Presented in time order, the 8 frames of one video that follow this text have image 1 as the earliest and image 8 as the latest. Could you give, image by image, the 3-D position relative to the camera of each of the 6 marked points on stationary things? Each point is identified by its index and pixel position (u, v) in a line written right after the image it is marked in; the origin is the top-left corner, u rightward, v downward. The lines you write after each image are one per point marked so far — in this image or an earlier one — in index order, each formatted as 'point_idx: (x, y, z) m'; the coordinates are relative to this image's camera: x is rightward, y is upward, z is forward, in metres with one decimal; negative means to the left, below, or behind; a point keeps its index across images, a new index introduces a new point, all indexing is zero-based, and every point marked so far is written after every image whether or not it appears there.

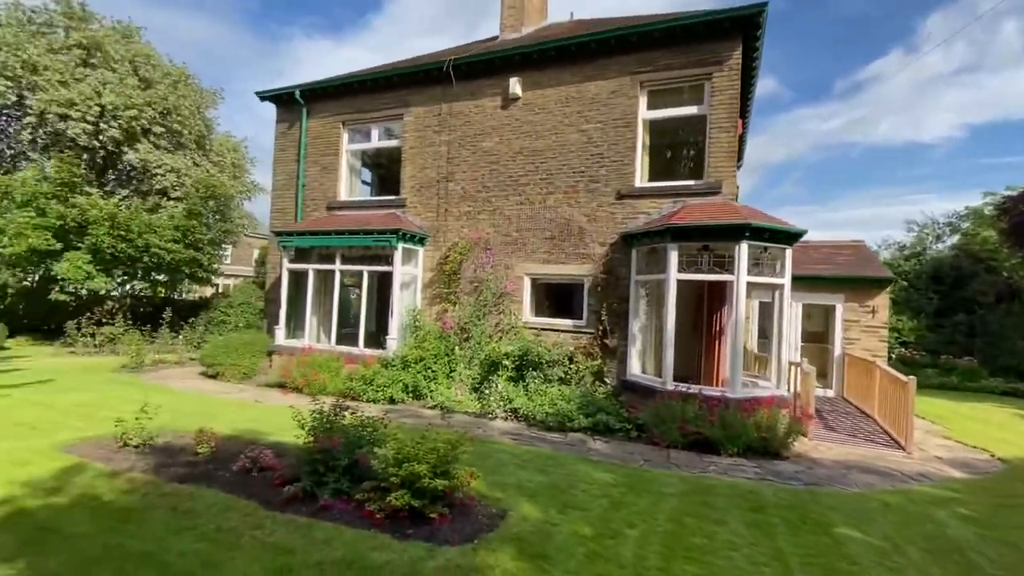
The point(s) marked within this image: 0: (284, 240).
0: (-6.4, +1.4, +13.3) m
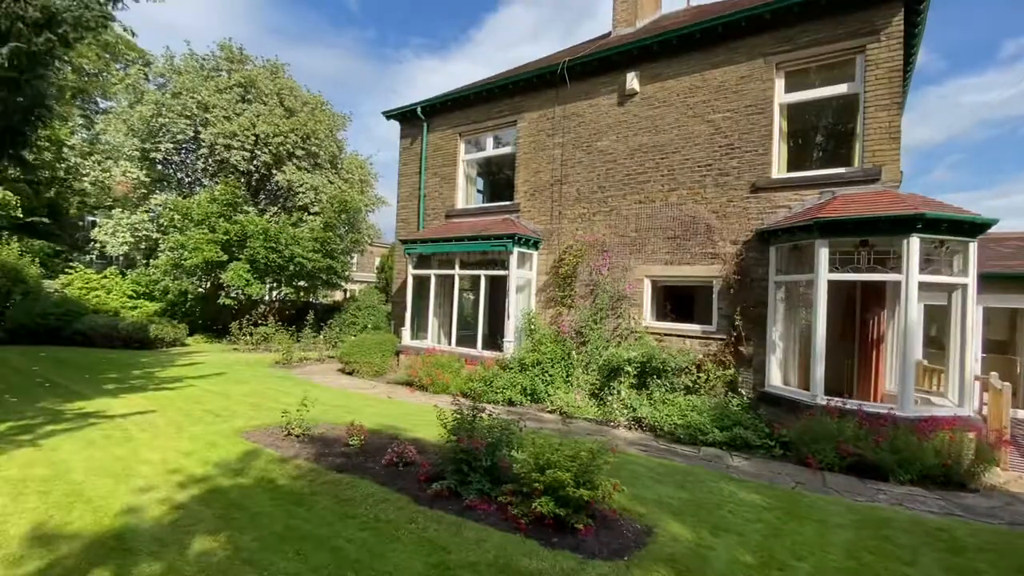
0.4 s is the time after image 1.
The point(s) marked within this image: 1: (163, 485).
0: (-3.1, +1.2, +14.2) m
1: (-3.5, -2.0, +4.8) m
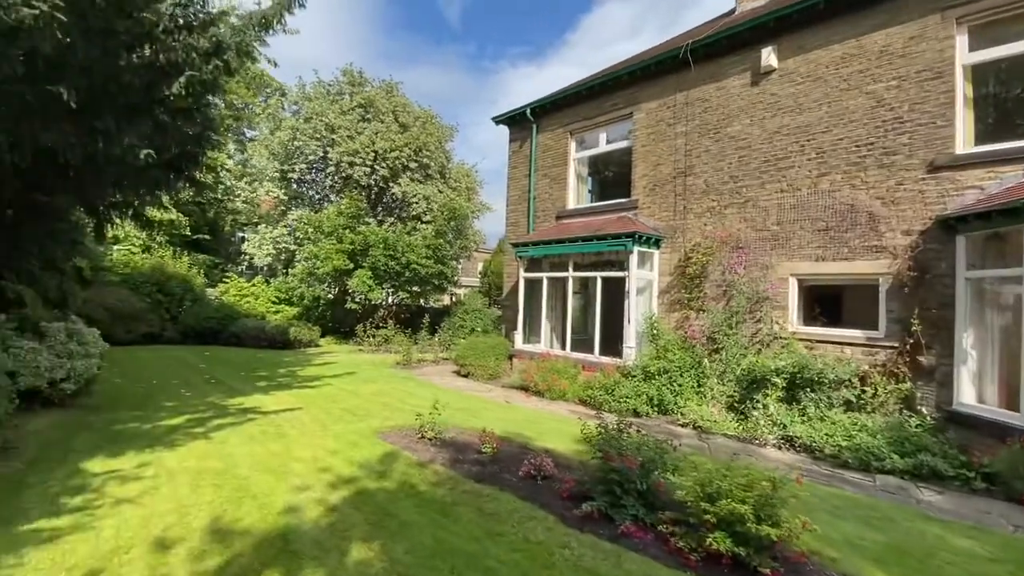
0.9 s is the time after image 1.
0: (+0.2, +1.1, +14.0) m
1: (-2.0, -2.0, +4.9) m
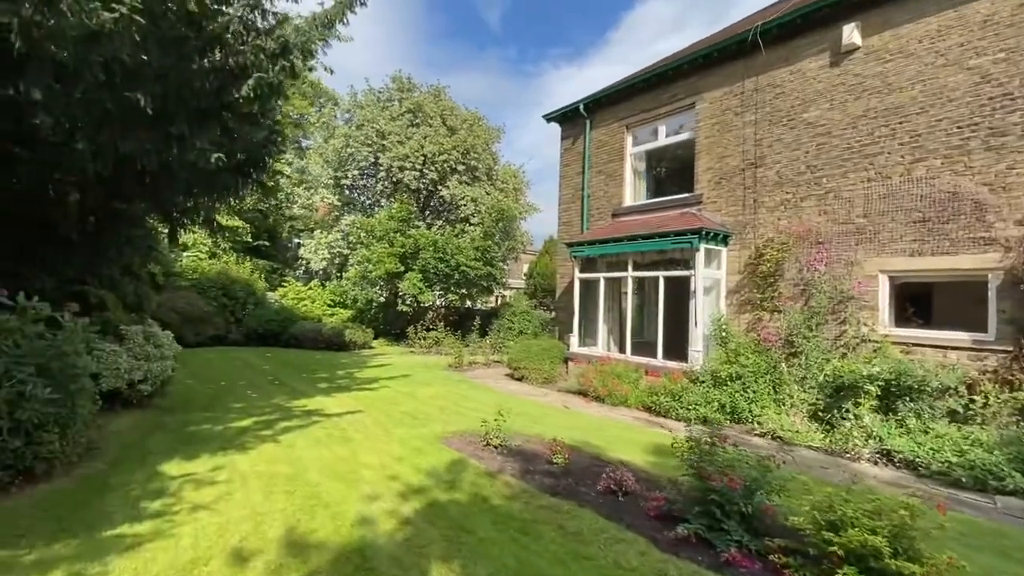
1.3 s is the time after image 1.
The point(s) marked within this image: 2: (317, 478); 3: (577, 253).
0: (+1.8, +1.1, +13.6) m
1: (-1.2, -2.0, +4.7) m
2: (-2.0, -2.0, +5.0) m
3: (+1.8, +1.0, +13.6) m
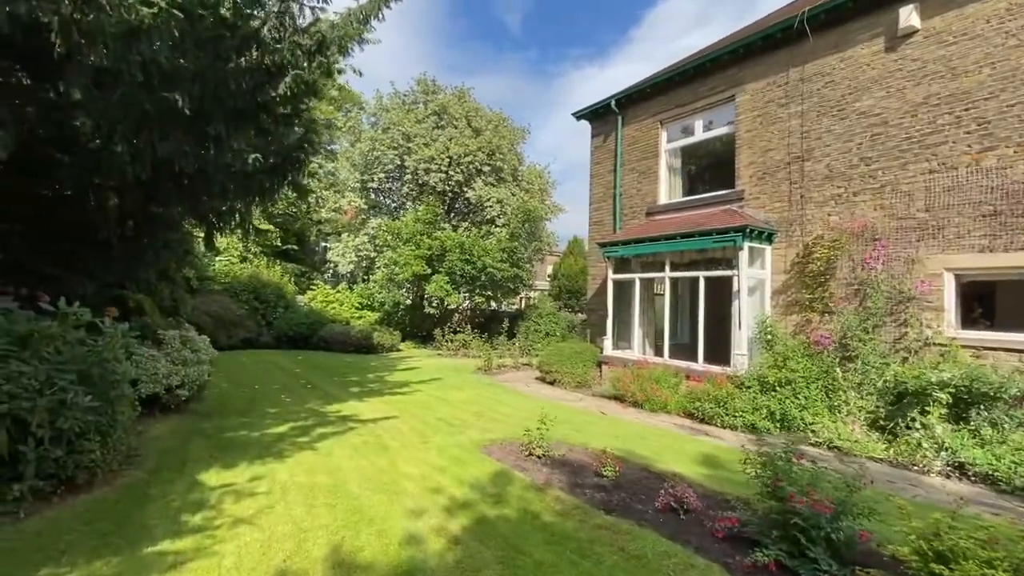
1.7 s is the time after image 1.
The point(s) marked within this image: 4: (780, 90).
0: (+2.7, +1.1, +13.2) m
1: (-0.8, -2.0, +4.5) m
2: (-1.5, -2.0, +4.8) m
3: (+2.7, +1.0, +13.2) m
4: (+6.0, +4.4, +10.8) m
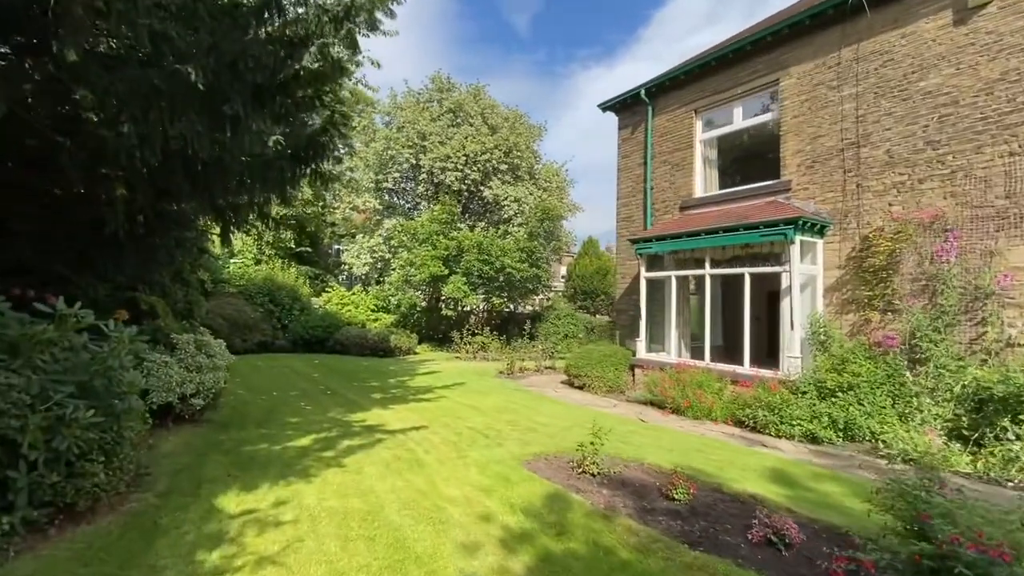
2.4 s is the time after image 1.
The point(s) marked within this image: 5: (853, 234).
0: (+3.4, +1.1, +12.5) m
1: (-0.2, -2.0, +3.8) m
2: (-1.0, -2.0, +4.1) m
3: (+3.4, +1.0, +12.5) m
4: (+6.6, +4.5, +10.0) m
5: (+6.7, +1.1, +9.5) m
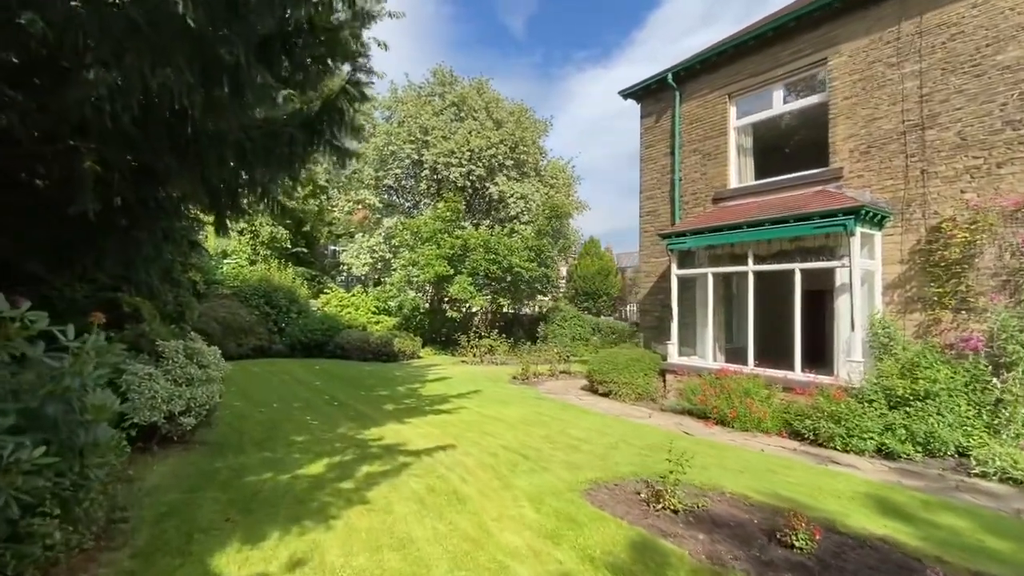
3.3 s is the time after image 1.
0: (+3.8, +1.1, +11.6) m
1: (+0.4, -2.0, +2.8) m
2: (-0.4, -1.9, +3.1) m
3: (+3.9, +1.0, +11.5) m
4: (+7.1, +4.5, +9.1) m
5: (+7.2, +1.1, +8.6) m
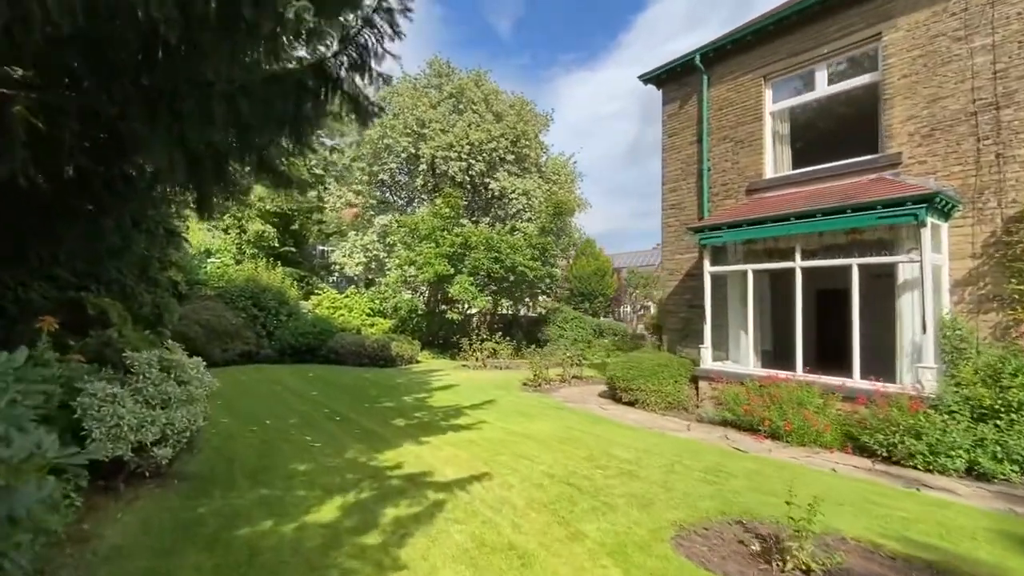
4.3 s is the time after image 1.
0: (+4.2, +1.2, +10.6) m
1: (+1.0, -1.9, +1.8) m
2: (+0.2, -1.9, +2.1) m
3: (+4.3, +1.1, +10.6) m
4: (+7.5, +4.6, +8.2) m
5: (+7.7, +1.2, +7.7) m
